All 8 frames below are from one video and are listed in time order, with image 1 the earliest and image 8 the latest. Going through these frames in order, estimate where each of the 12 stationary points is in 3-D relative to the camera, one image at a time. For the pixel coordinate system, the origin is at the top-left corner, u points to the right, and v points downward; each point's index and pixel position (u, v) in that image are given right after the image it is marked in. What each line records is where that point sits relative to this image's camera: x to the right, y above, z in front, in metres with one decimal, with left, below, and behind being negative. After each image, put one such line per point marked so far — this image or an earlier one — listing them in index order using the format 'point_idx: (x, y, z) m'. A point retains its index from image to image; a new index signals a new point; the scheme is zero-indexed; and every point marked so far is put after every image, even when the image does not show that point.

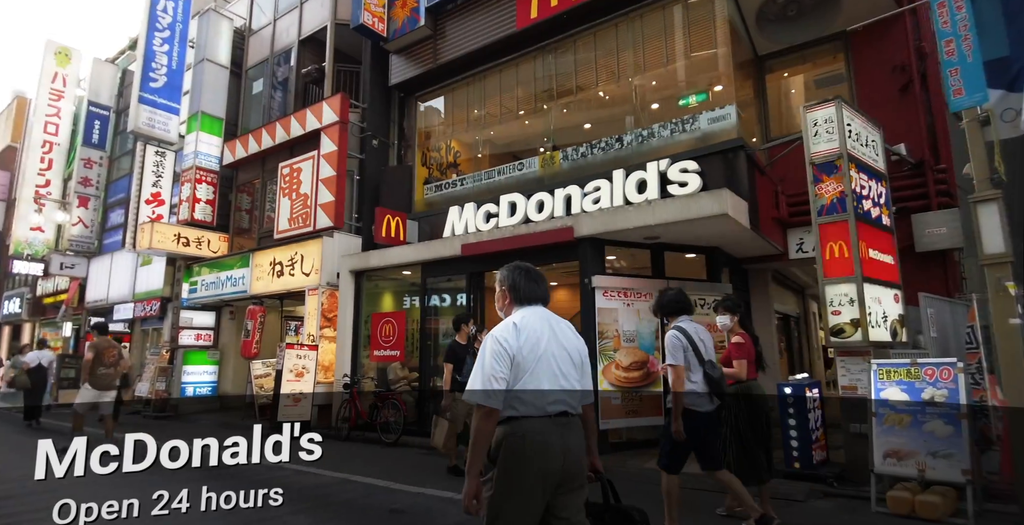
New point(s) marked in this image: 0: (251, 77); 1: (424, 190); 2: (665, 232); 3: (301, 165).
0: (-6.8, +4.8, +14.2) m
1: (-1.9, +1.5, +11.1) m
2: (+2.0, +0.4, +7.1) m
3: (-4.5, +2.0, +11.4) m
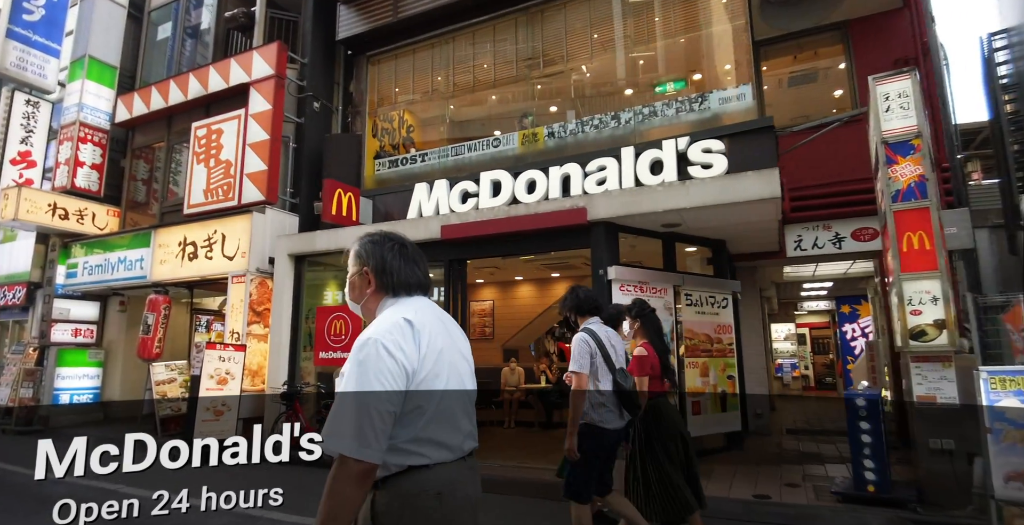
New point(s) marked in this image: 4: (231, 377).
0: (-7.7, +5.3, +11.7) m
1: (-2.5, +1.7, +9.5) m
2: (+2.1, +0.5, +6.2) m
3: (-5.0, +2.4, +9.4) m
4: (-4.0, -1.6, +7.6) m
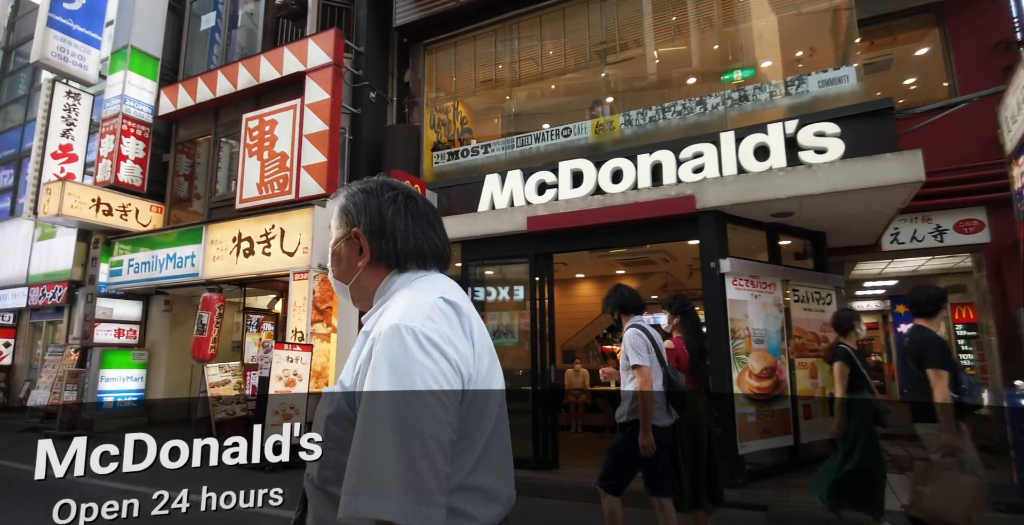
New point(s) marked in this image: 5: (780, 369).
0: (-6.6, +5.3, +11.4) m
1: (-1.4, +1.8, +9.1) m
2: (+3.1, +0.6, +5.8) m
3: (-3.9, +2.4, +9.0) m
4: (-2.9, -1.6, +7.2) m
5: (+3.0, -1.2, +6.1) m
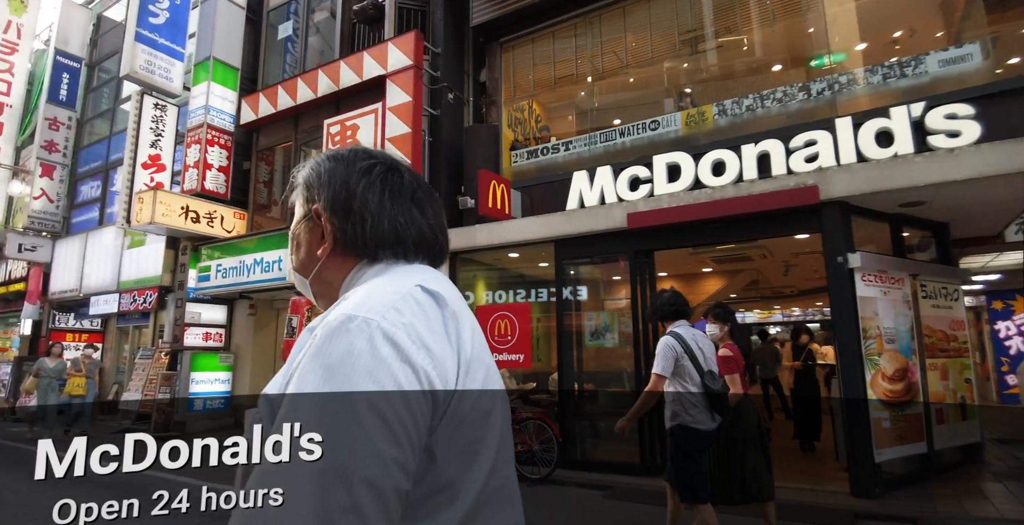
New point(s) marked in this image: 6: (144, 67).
0: (-5.2, +5.2, +11.6) m
1: (0.0, +1.8, +9.0) m
2: (+4.3, +0.7, +5.4) m
3: (-2.6, +2.4, +9.1) m
4: (-1.6, -1.6, +7.2) m
5: (+4.2, -1.1, +5.7) m
6: (-6.9, +3.6, +10.0) m
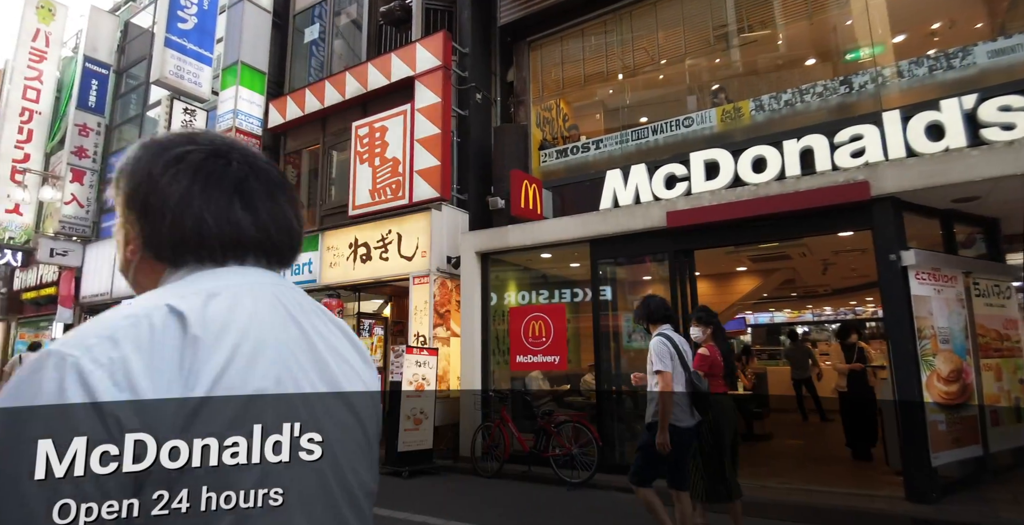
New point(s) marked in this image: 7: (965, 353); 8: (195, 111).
0: (-4.6, +5.1, +11.7) m
1: (+0.5, +1.8, +8.9) m
2: (+4.7, +0.7, +5.2) m
3: (-2.1, +2.4, +9.1) m
4: (-1.1, -1.6, +7.1) m
5: (+4.6, -1.1, +5.5) m
6: (-6.4, +3.6, +10.1) m
7: (+4.7, -0.9, +5.6) m
8: (-6.5, +3.1, +11.0) m
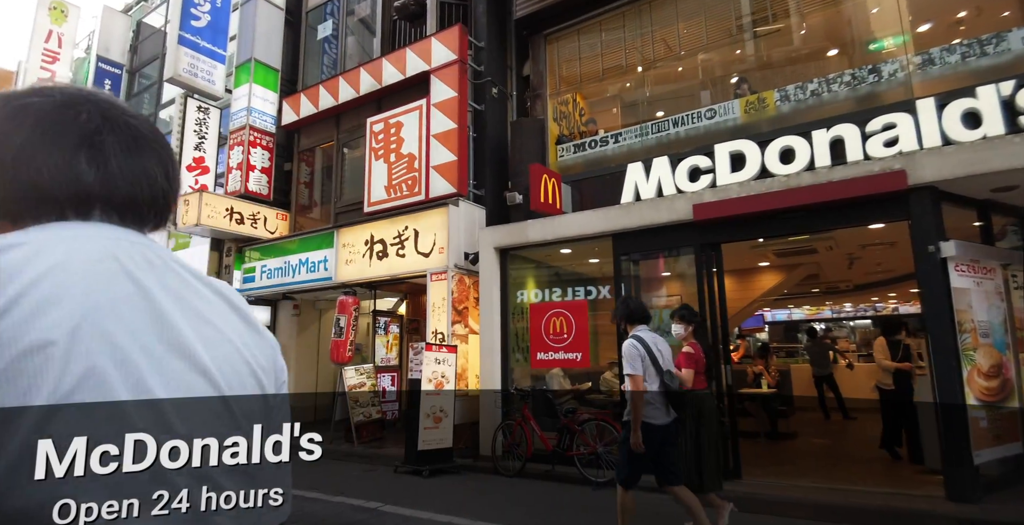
0: (-4.3, +5.2, +11.6) m
1: (+0.8, +1.8, +8.7) m
2: (+4.9, +0.8, +5.0) m
3: (-1.8, +2.4, +9.0) m
4: (-0.9, -1.6, +7.0) m
5: (+4.9, -1.0, +5.3) m
6: (-6.1, +3.6, +10.1) m
7: (+5.0, -0.9, +5.4) m
8: (-6.2, +3.1, +11.0) m
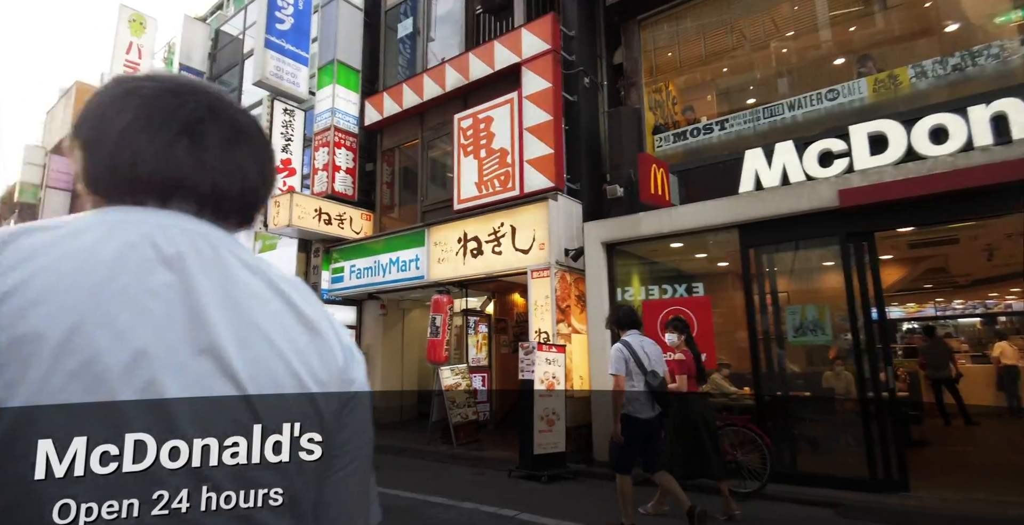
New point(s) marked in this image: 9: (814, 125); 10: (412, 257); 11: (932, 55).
0: (-2.7, +5.2, +11.6) m
1: (+2.3, +1.9, +8.3) m
2: (+6.2, +0.9, +4.3) m
3: (-0.3, +2.4, +8.8) m
4: (+0.6, -1.5, +6.7) m
5: (+6.2, -0.9, +4.6) m
6: (-4.5, +3.6, +10.2) m
7: (+6.3, -0.7, +4.7) m
8: (-4.5, +3.1, +11.0) m
9: (+4.0, +1.8, +7.1) m
10: (-1.8, +0.1, +9.3) m
11: (+5.1, +2.5, +6.5) m
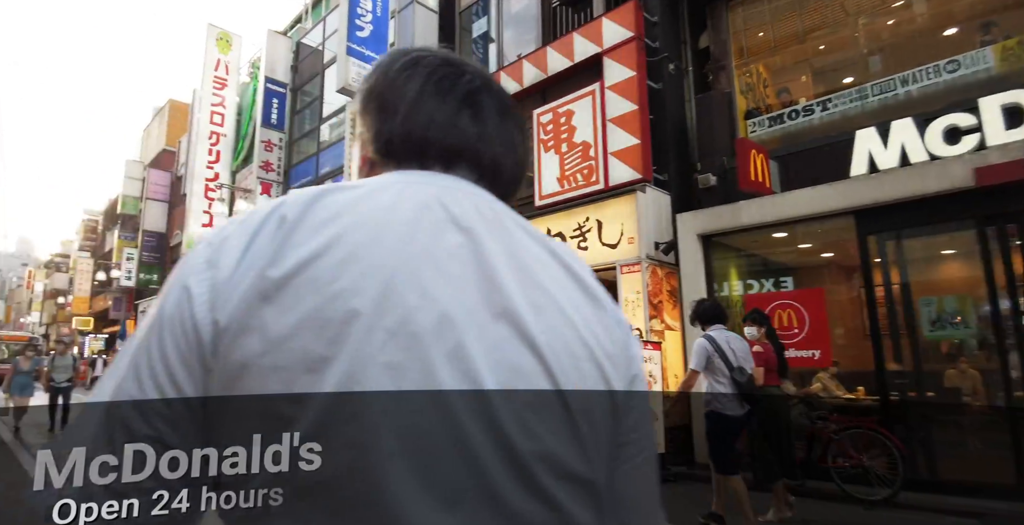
0: (-1.1, +5.2, +11.6) m
1: (+3.5, +2.0, +7.9) m
2: (+7.0, +1.1, +3.5) m
3: (+1.0, +2.5, +8.6) m
4: (+1.7, -1.4, +6.5) m
5: (+7.1, -0.7, +3.8) m
6: (-3.0, +3.6, +10.5) m
7: (+7.1, -0.5, +3.9) m
8: (-3.0, +3.1, +11.3) m
9: (+5.1, +2.0, +6.5) m
10: (-0.4, +0.1, +9.3) m
11: (+6.2, +2.7, +5.8) m
